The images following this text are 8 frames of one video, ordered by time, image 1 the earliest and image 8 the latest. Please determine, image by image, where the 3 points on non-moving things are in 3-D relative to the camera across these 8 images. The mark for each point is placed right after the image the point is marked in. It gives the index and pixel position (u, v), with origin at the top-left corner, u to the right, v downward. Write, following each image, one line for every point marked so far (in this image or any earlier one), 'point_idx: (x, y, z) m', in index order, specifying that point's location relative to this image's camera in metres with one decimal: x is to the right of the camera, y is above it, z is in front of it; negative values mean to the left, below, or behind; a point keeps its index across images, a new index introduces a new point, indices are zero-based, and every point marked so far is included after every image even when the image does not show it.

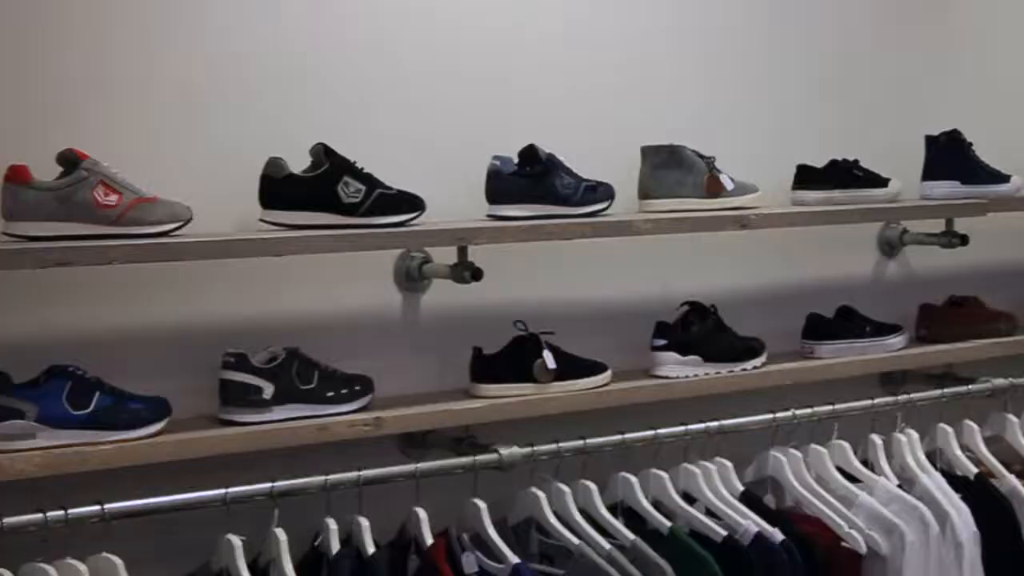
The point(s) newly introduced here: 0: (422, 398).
0: (-0.1, -0.1, +1.8) m
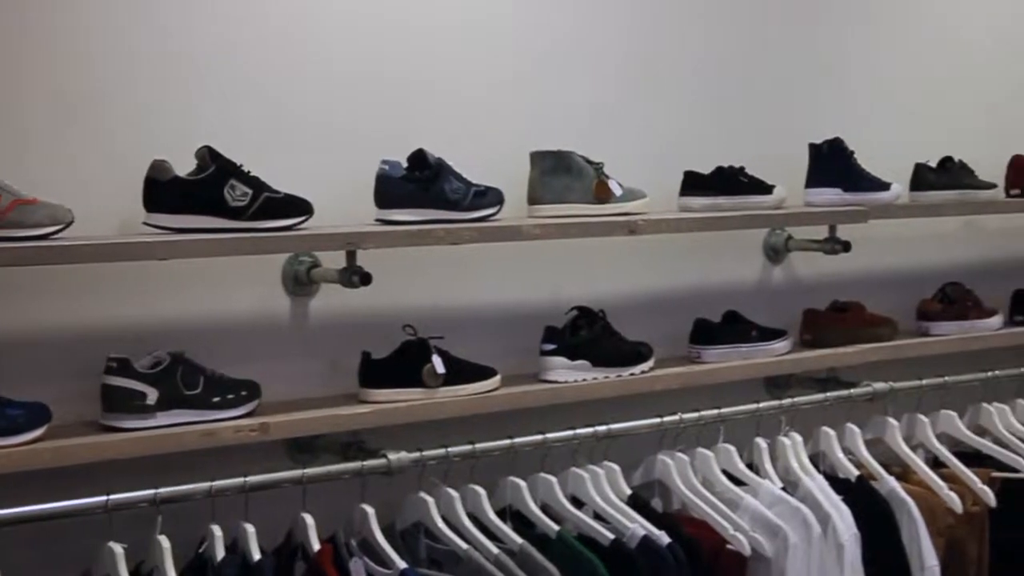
0: (-0.2, -0.1, +1.8) m
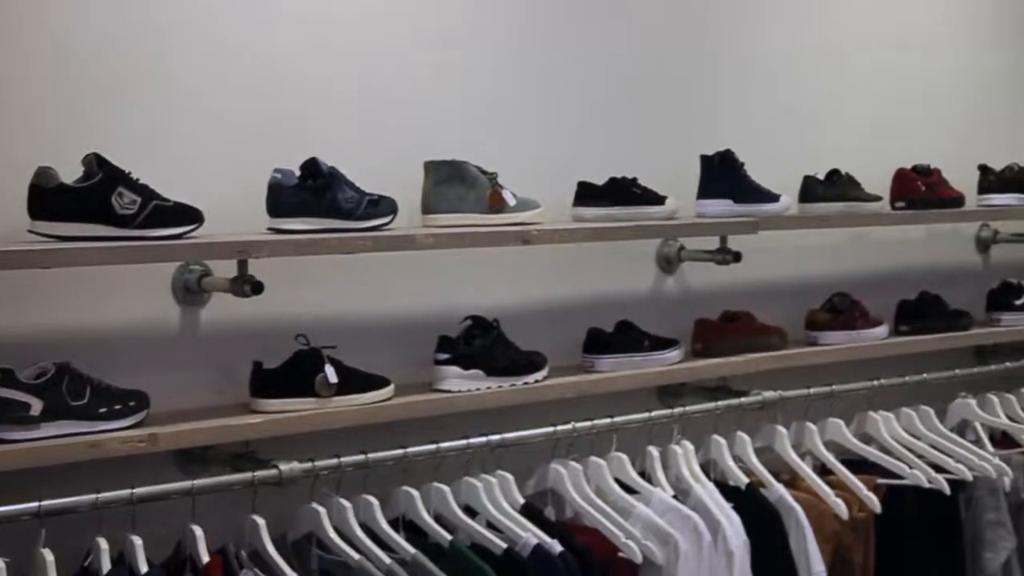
0: (-0.4, -0.2, +1.8) m
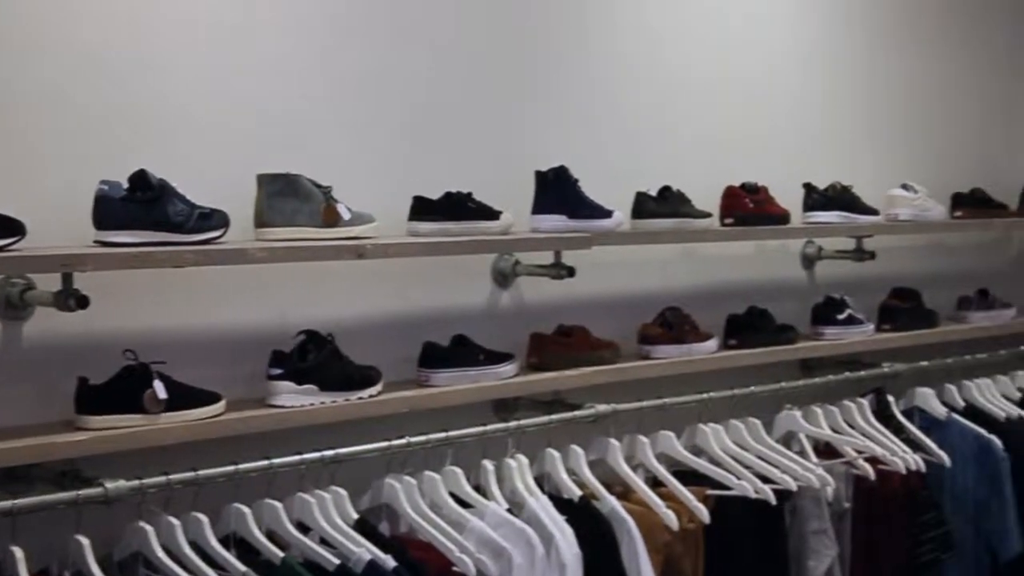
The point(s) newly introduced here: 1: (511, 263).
0: (-0.8, -0.3, +2.6) m
1: (0.0, 0.0, +2.4) m
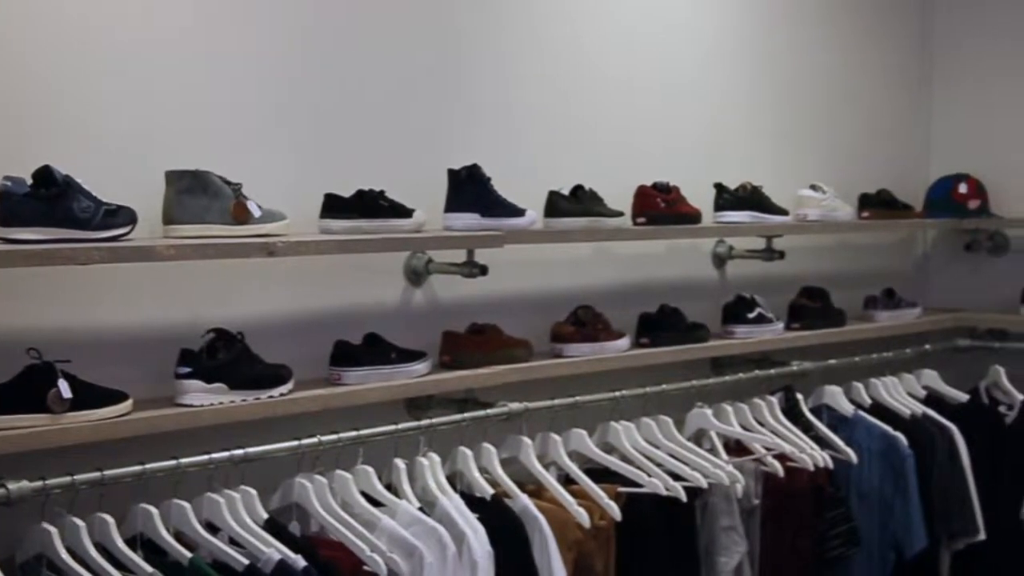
0: (-1.0, -0.3, +2.5) m
1: (-0.1, 0.0, +2.4) m
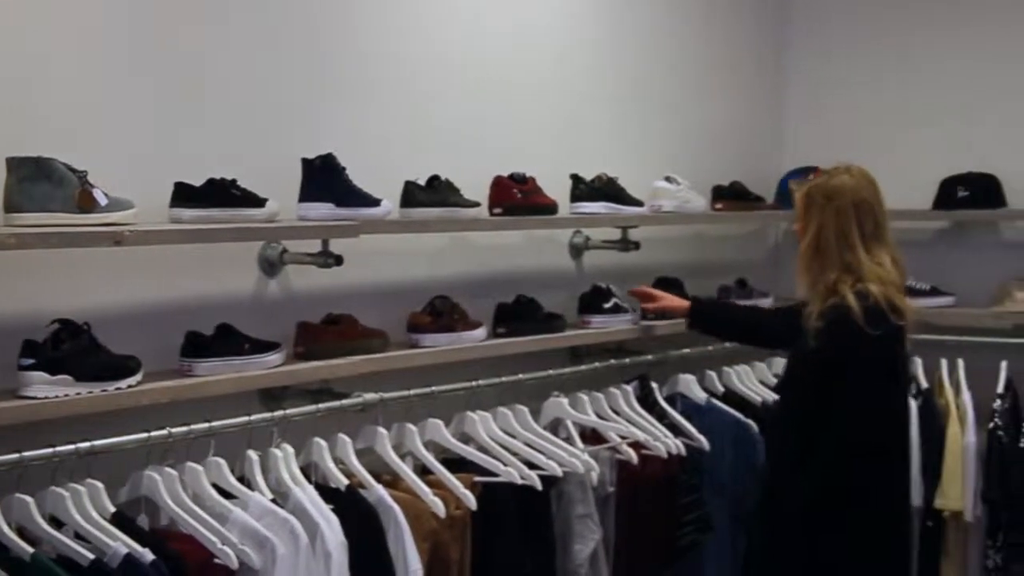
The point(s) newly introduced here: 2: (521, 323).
0: (-1.2, -0.3, +2.4) m
1: (-0.4, +0.1, +2.3) m
2: (0.0, -0.1, +2.5) m
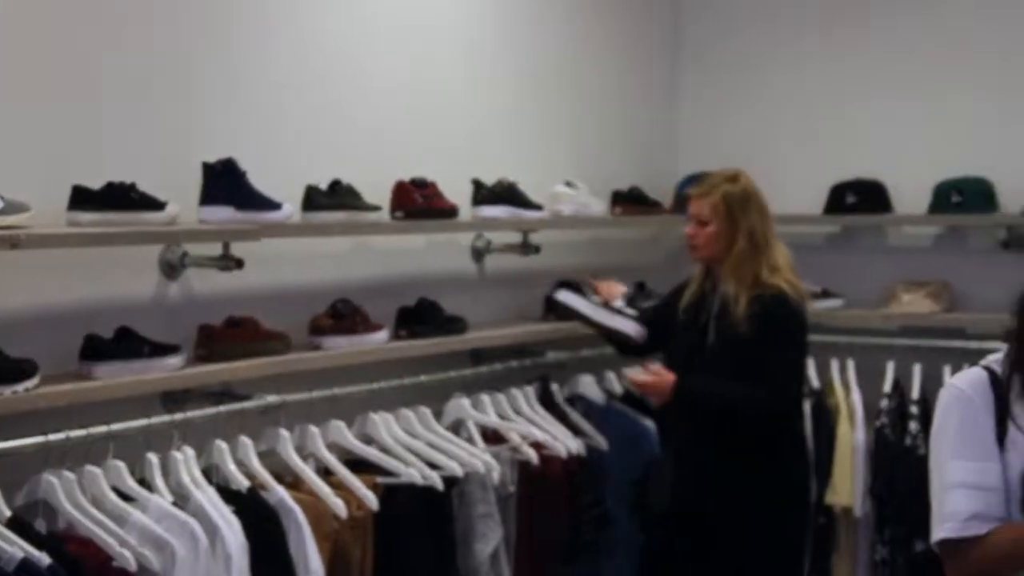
0: (-1.4, -0.3, +2.4) m
1: (-0.5, +0.1, +2.4) m
2: (-0.2, -0.1, +2.6) m
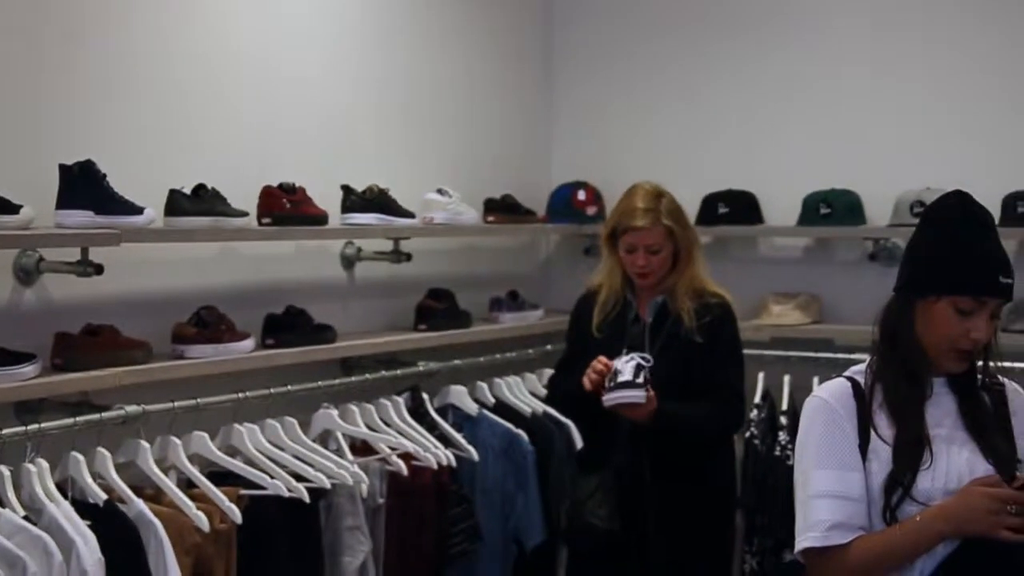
0: (-1.6, -0.3, +2.2) m
1: (-0.7, 0.0, +2.3) m
2: (-0.4, -0.1, +2.5) m
